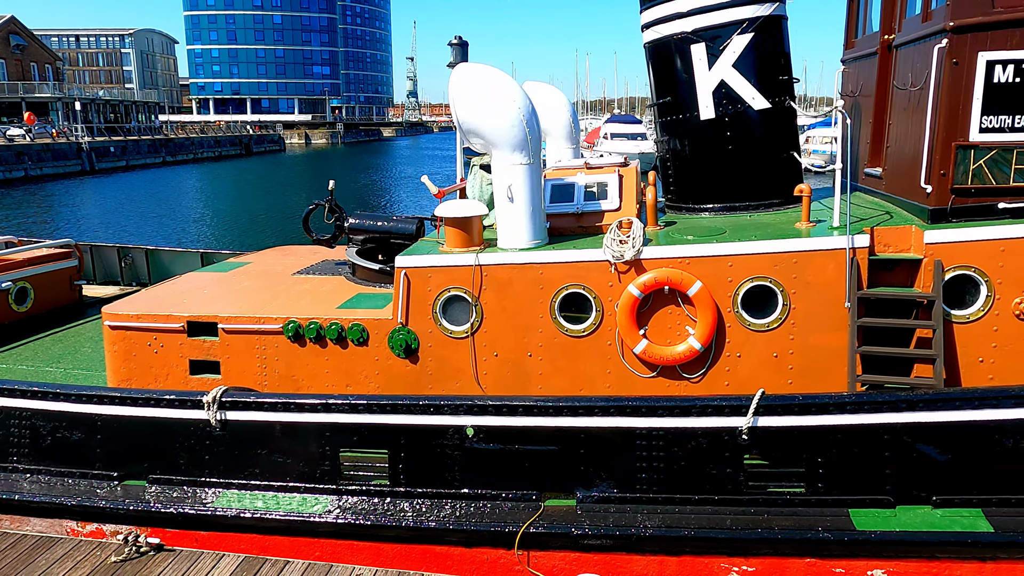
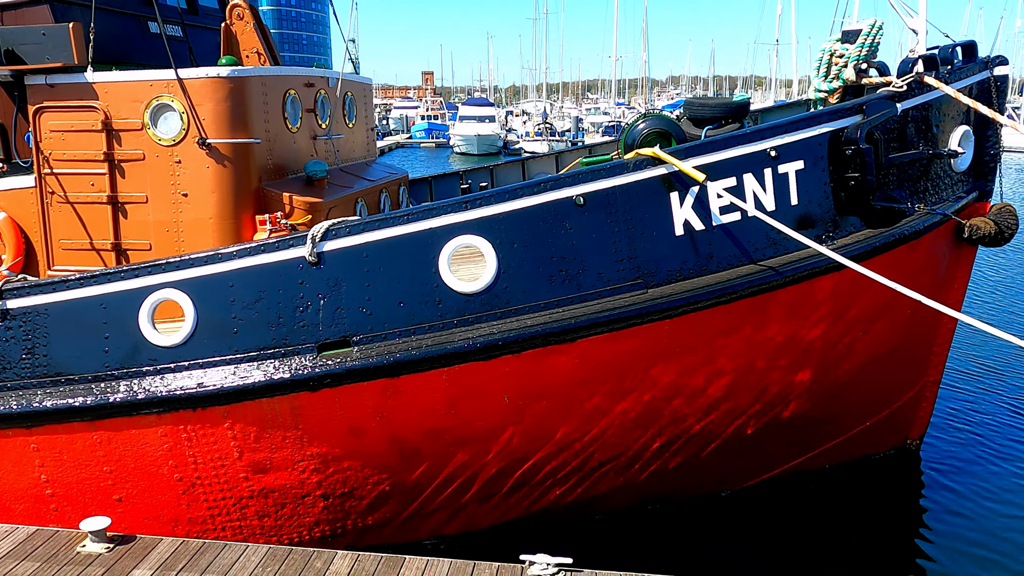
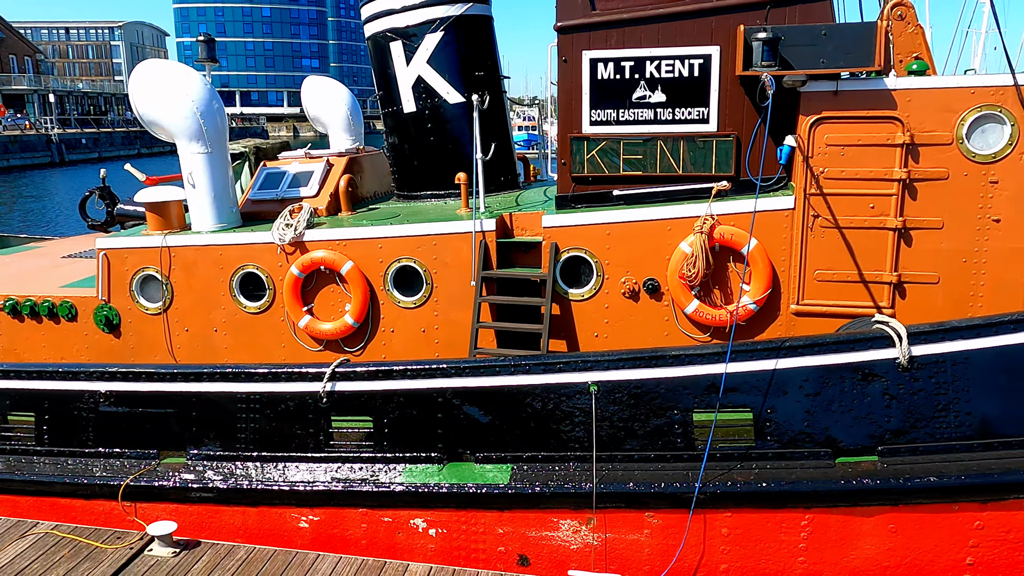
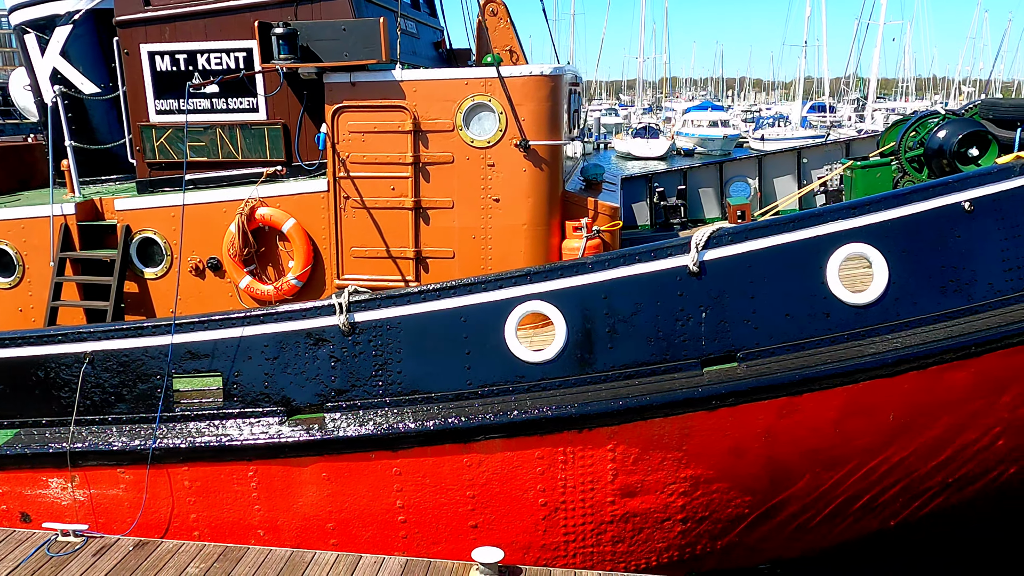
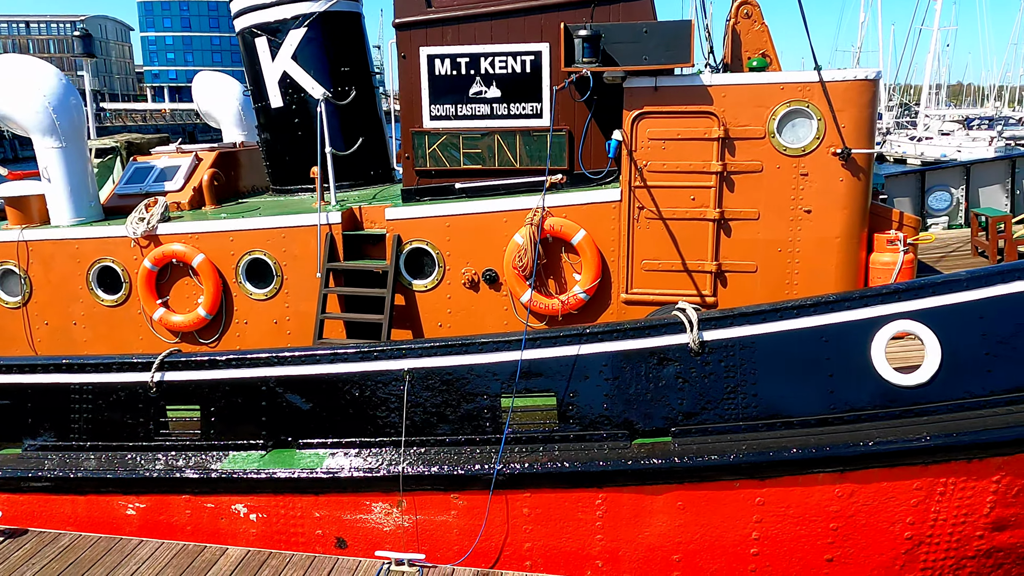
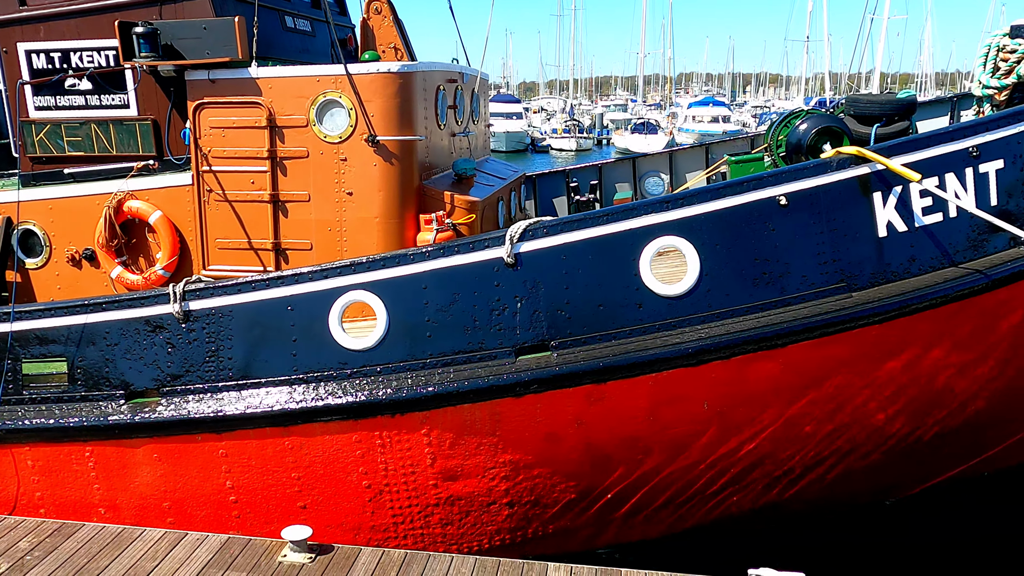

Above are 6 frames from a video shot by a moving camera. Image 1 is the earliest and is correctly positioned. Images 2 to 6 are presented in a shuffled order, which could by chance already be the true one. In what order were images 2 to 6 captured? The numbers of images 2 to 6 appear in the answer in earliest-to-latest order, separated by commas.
3, 5, 4, 6, 2
